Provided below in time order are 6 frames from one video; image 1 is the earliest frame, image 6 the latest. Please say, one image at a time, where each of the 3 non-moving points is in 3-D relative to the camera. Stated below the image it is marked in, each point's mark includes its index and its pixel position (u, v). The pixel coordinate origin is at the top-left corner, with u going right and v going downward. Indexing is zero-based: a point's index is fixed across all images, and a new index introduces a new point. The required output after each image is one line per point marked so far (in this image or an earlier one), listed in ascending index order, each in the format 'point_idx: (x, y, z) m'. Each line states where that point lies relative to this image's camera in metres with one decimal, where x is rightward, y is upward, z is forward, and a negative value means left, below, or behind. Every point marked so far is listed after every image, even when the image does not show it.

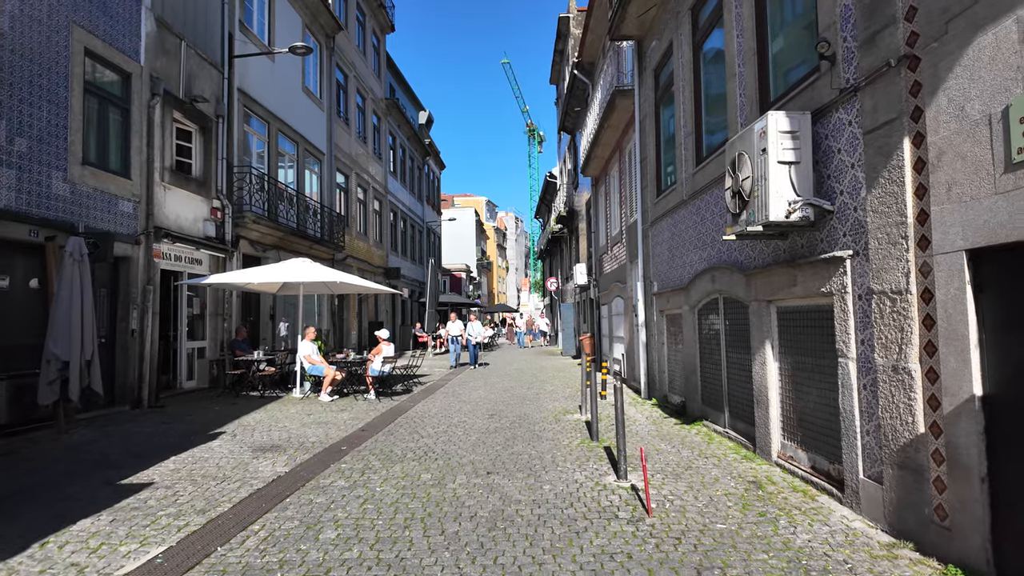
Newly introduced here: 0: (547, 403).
0: (+0.6, -2.0, +10.1) m
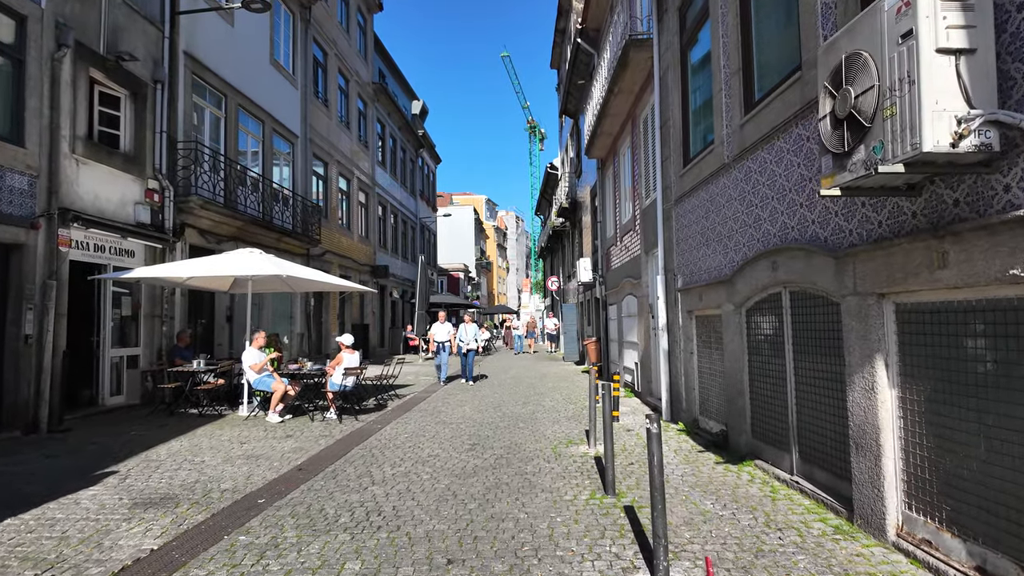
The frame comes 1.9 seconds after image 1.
0: (+0.4, -1.9, +8.1) m
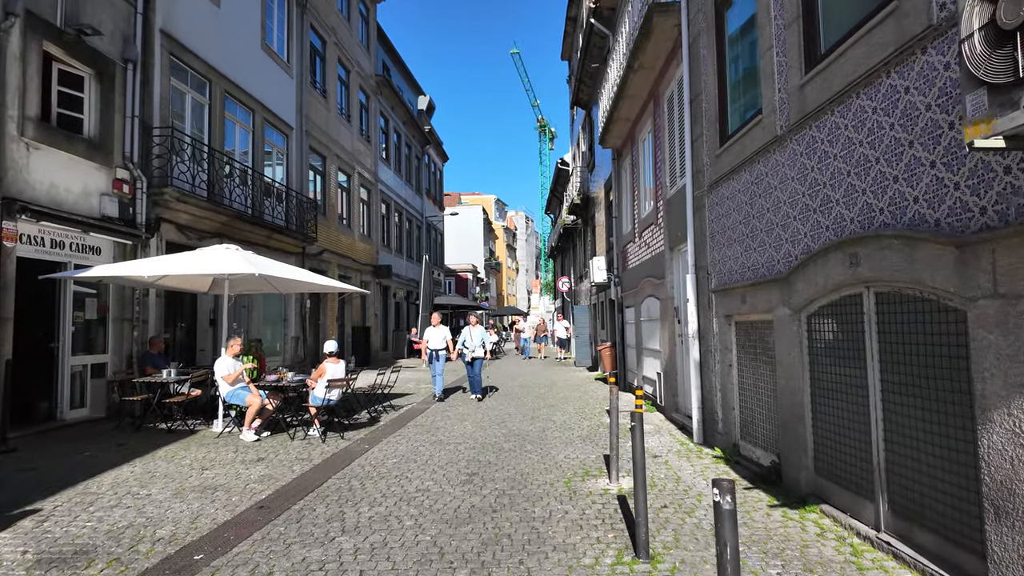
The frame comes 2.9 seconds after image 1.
0: (+0.5, -1.9, +6.9) m
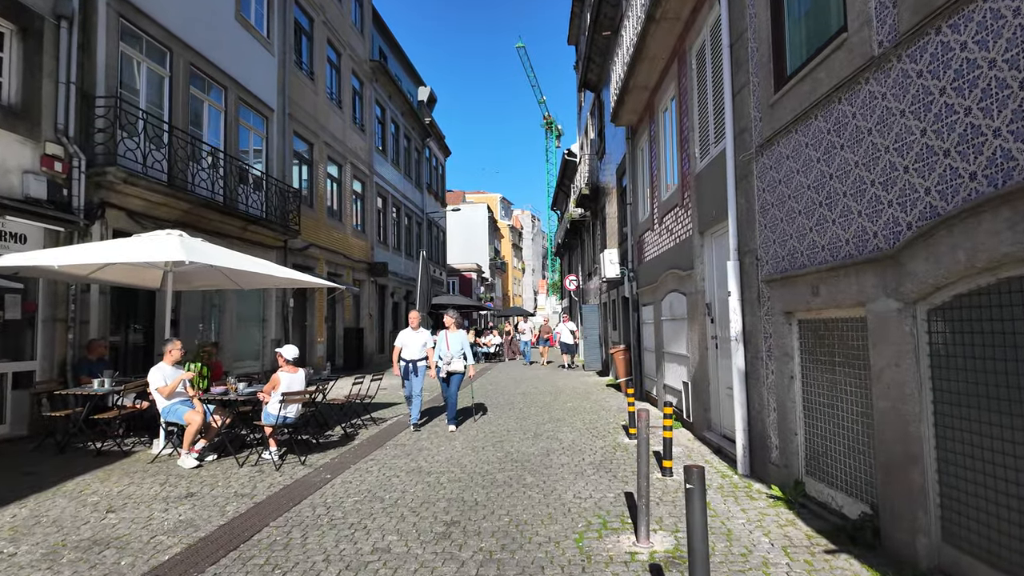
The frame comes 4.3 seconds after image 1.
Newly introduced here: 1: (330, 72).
0: (+0.5, -1.8, +5.4) m
1: (-5.8, +6.9, +18.8) m
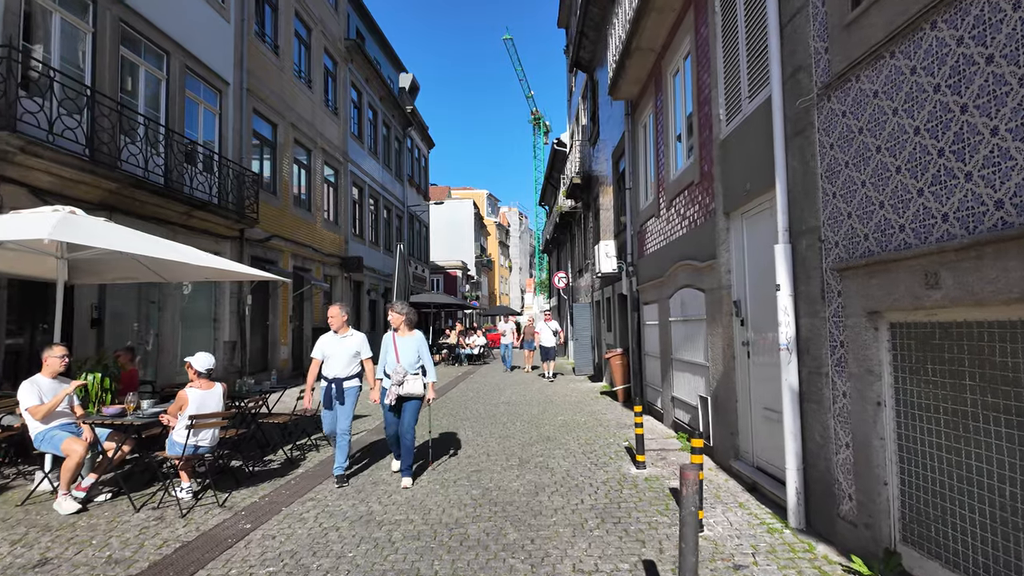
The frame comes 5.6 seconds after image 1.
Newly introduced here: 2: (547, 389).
0: (+0.3, -1.8, +4.0) m
1: (-6.2, +7.0, +17.2) m
2: (+0.8, -2.2, +13.0) m
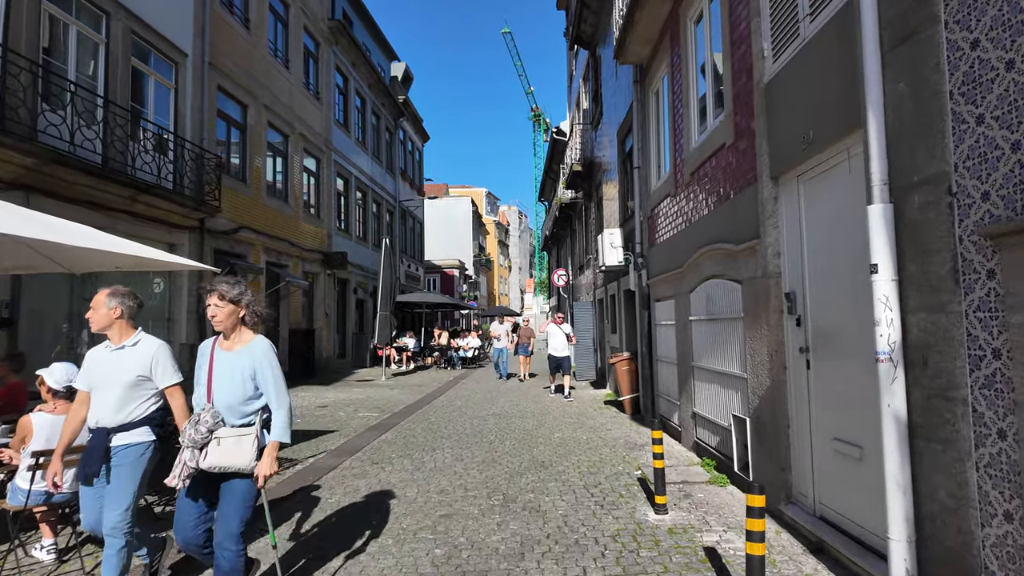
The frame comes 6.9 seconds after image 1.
0: (+0.1, -1.7, +2.5) m
1: (-6.4, +7.1, +15.8) m
2: (+0.6, -2.1, +11.5) m
